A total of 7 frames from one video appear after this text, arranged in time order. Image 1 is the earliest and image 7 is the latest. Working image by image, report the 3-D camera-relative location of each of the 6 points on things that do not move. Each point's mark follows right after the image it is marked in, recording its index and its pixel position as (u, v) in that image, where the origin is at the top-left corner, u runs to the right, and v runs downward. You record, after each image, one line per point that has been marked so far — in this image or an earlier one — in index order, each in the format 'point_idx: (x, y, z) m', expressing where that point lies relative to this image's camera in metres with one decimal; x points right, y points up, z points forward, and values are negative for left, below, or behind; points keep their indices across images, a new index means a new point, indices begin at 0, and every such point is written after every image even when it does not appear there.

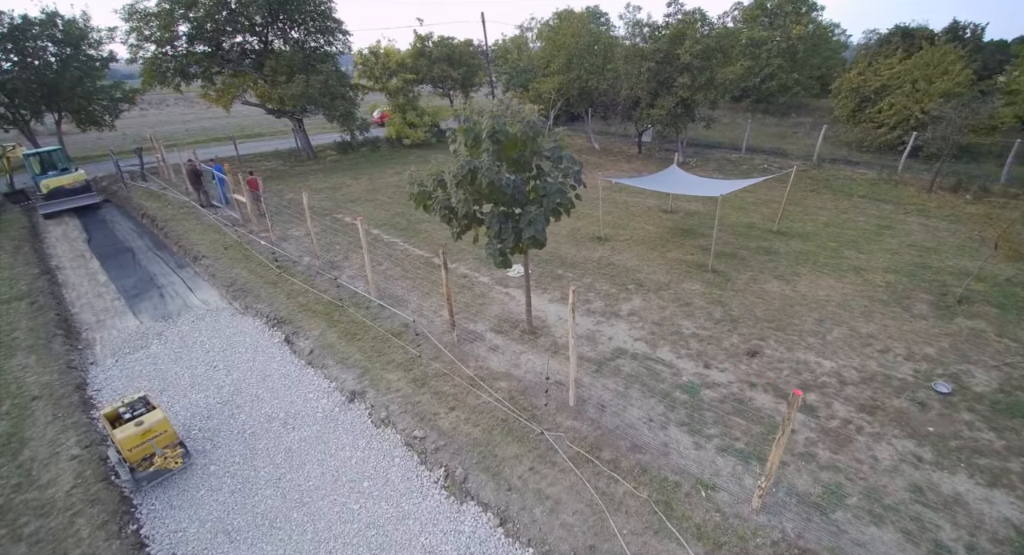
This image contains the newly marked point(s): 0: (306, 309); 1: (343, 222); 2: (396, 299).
0: (-3.8, -0.6, +9.1) m
1: (-4.6, +1.5, +13.6) m
2: (-2.2, -0.4, +9.4) m
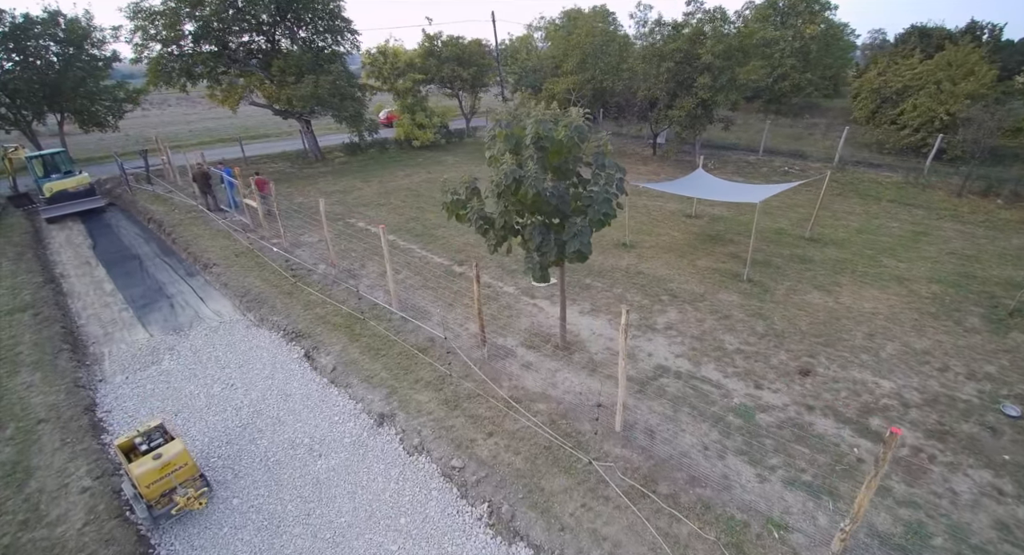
0: (-3.2, -0.8, +8.7) m
1: (-4.1, +1.3, +13.2) m
2: (-1.7, -0.6, +8.9) m
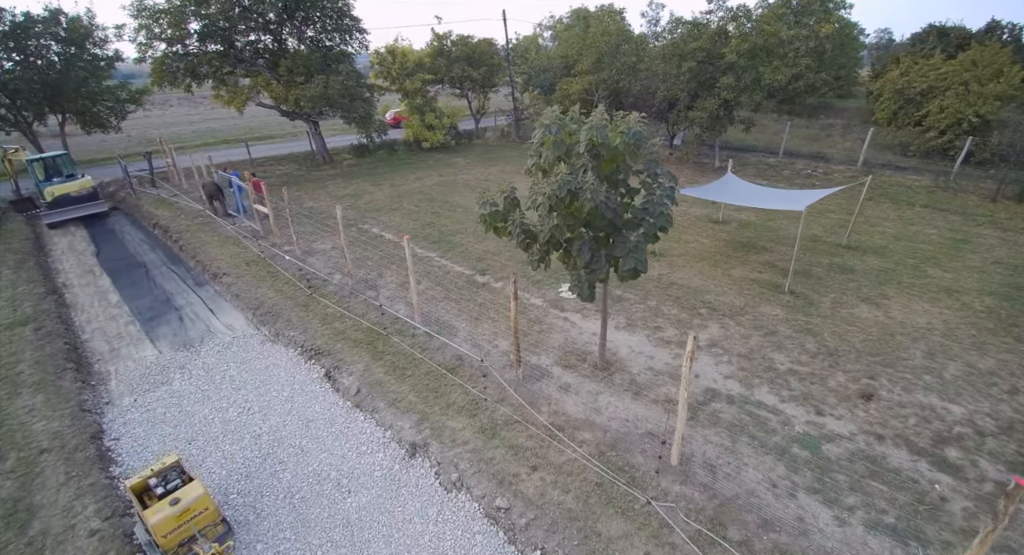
0: (-2.7, -1.0, +8.2) m
1: (-3.6, +1.1, +12.7) m
2: (-1.2, -0.8, +8.4) m
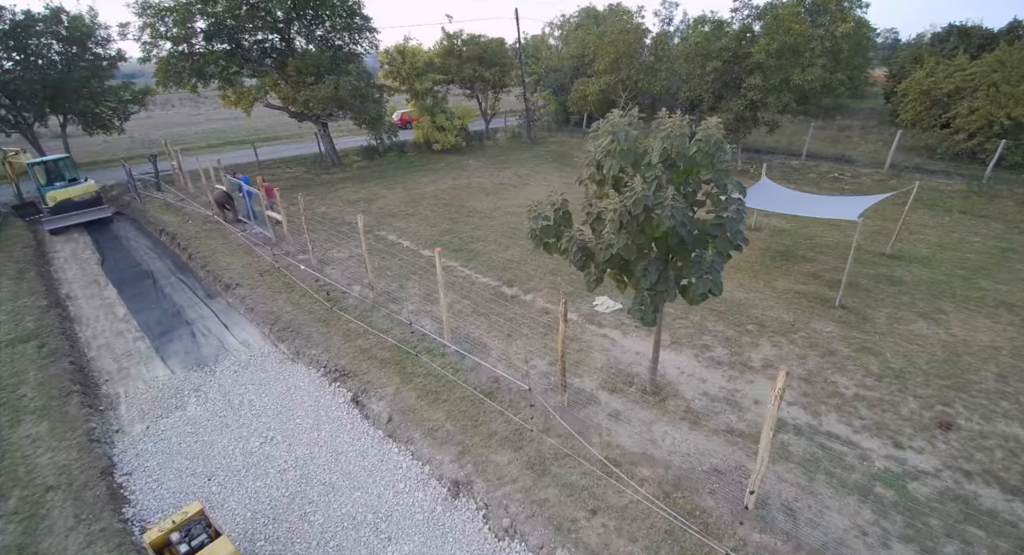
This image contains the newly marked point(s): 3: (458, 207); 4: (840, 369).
0: (-2.1, -1.2, +7.6) m
1: (-3.0, +0.9, +12.1) m
2: (-0.6, -1.0, +7.9) m
3: (-1.6, +2.1, +14.8) m
4: (+4.7, -1.3, +7.2) m
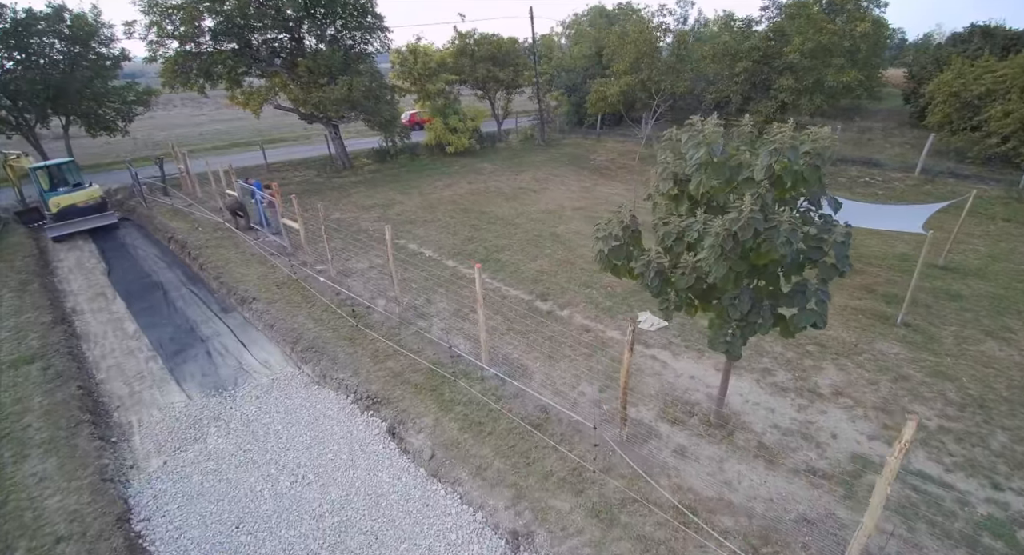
0: (-1.5, -1.5, +7.1) m
1: (-2.3, +0.6, +11.5) m
2: (0.0, -1.3, +7.3) m
3: (-1.0, +1.9, +14.2) m
4: (+5.4, -1.6, +6.6) m
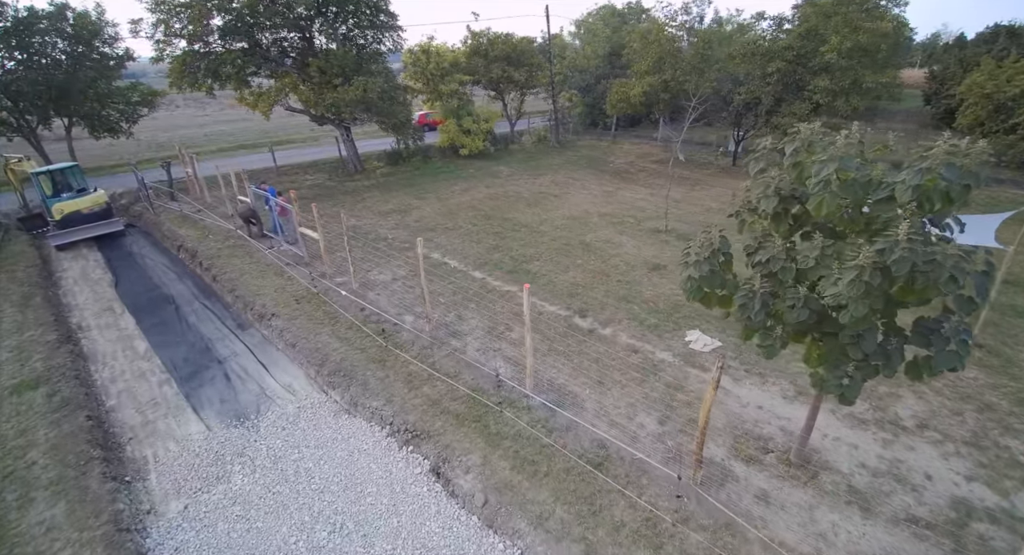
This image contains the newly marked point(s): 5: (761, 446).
0: (-0.9, -1.7, +6.5) m
1: (-1.7, +0.4, +10.9) m
2: (+0.7, -1.6, +6.7) m
3: (-0.3, +1.6, +13.6) m
4: (+6.0, -1.8, +6.0) m
5: (+2.9, -2.0, +5.8) m
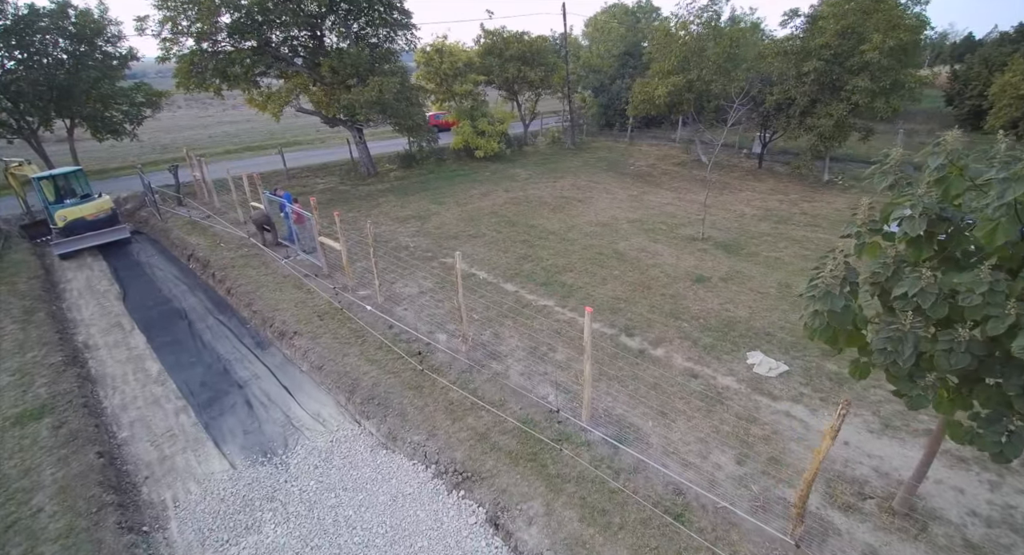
0: (-0.2, -2.0, +5.8) m
1: (-1.0, +0.1, +10.3) m
2: (+1.4, -1.8, +6.1) m
3: (+0.3, +1.3, +13.0) m
4: (+6.7, -2.1, +5.4) m
5: (+3.6, -2.2, +5.1) m
